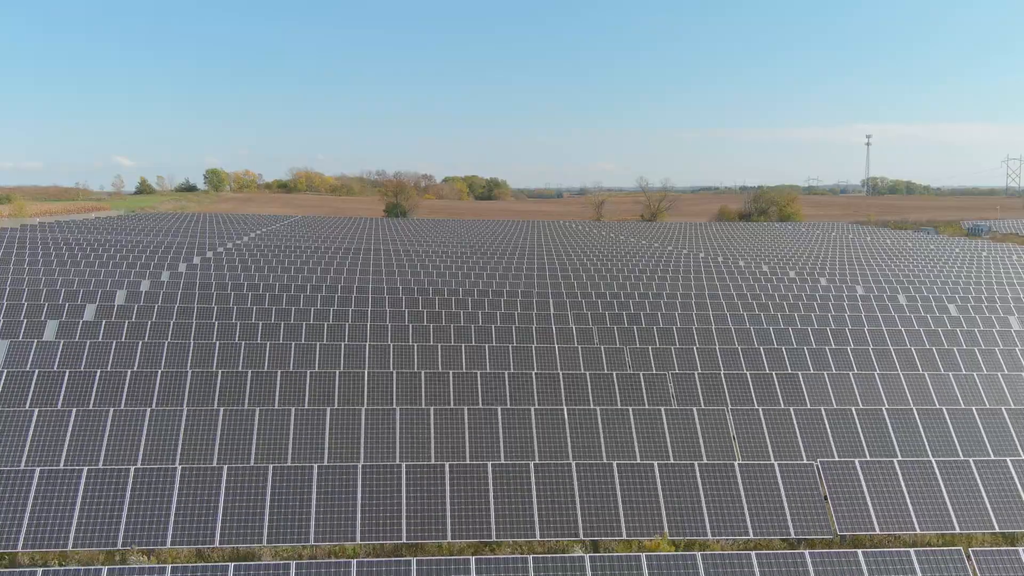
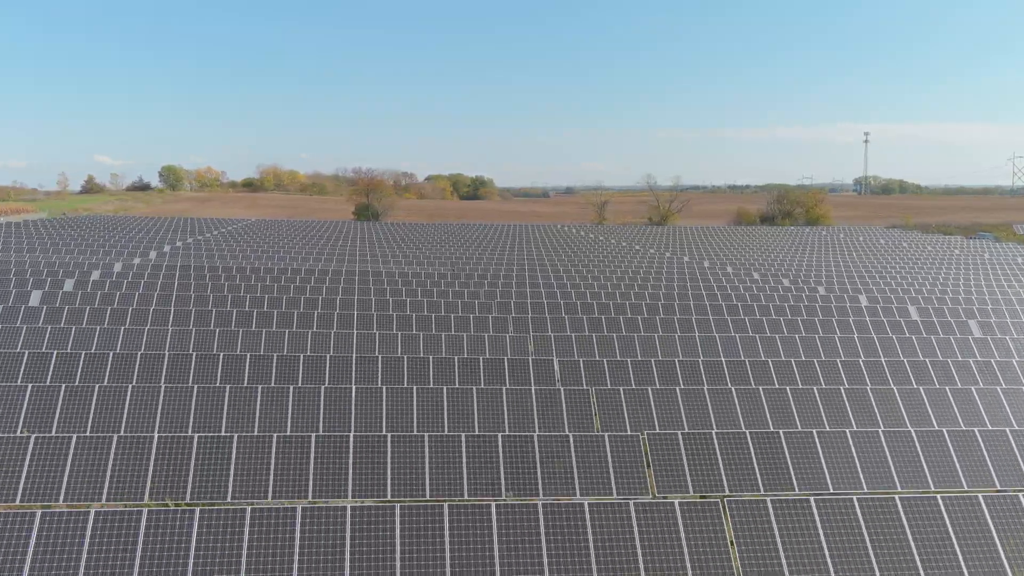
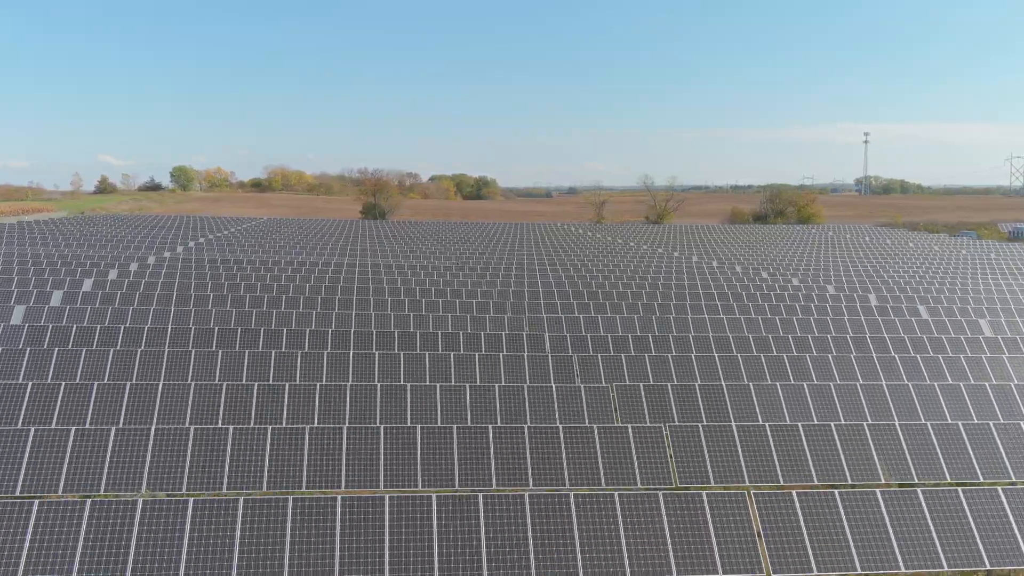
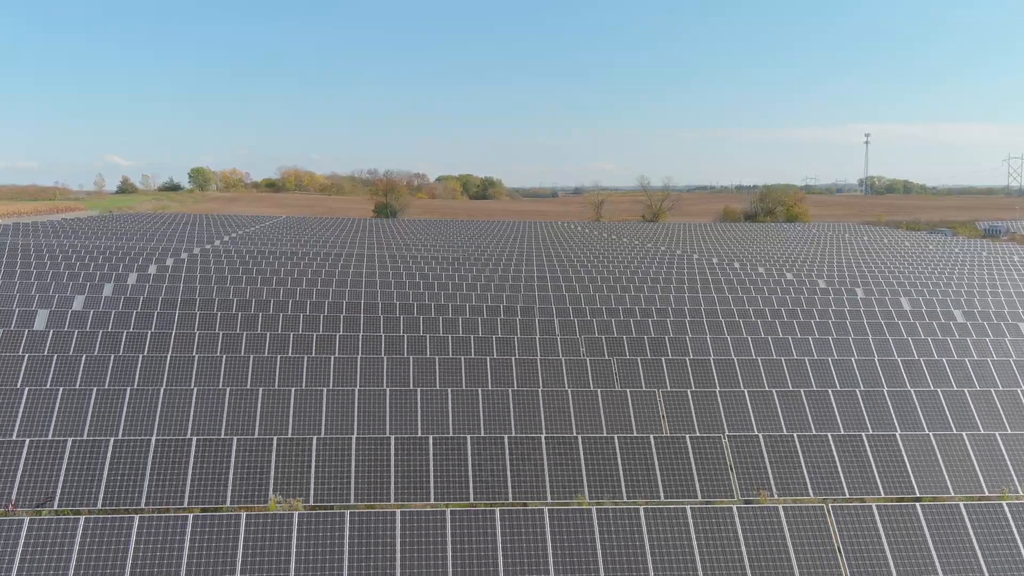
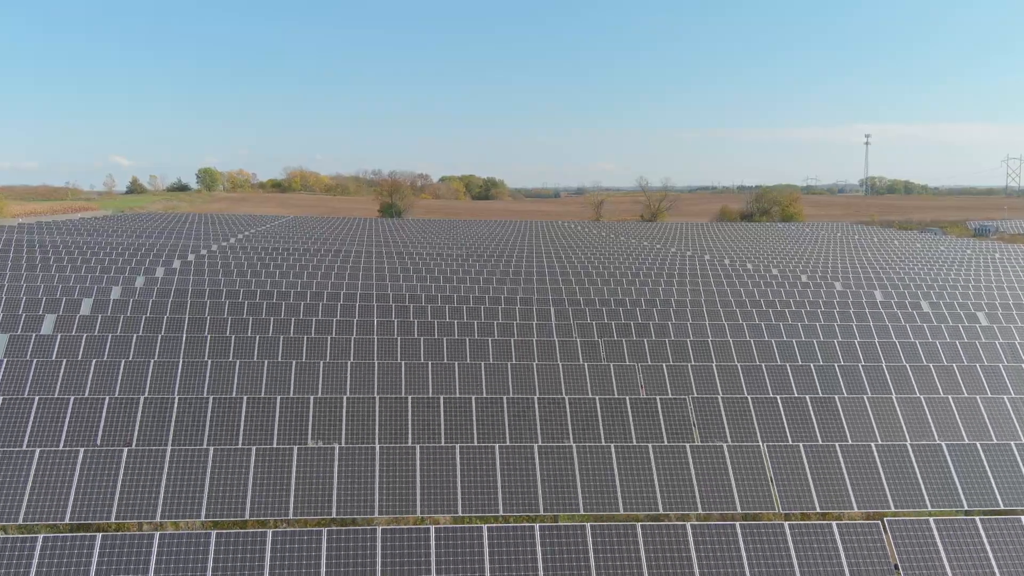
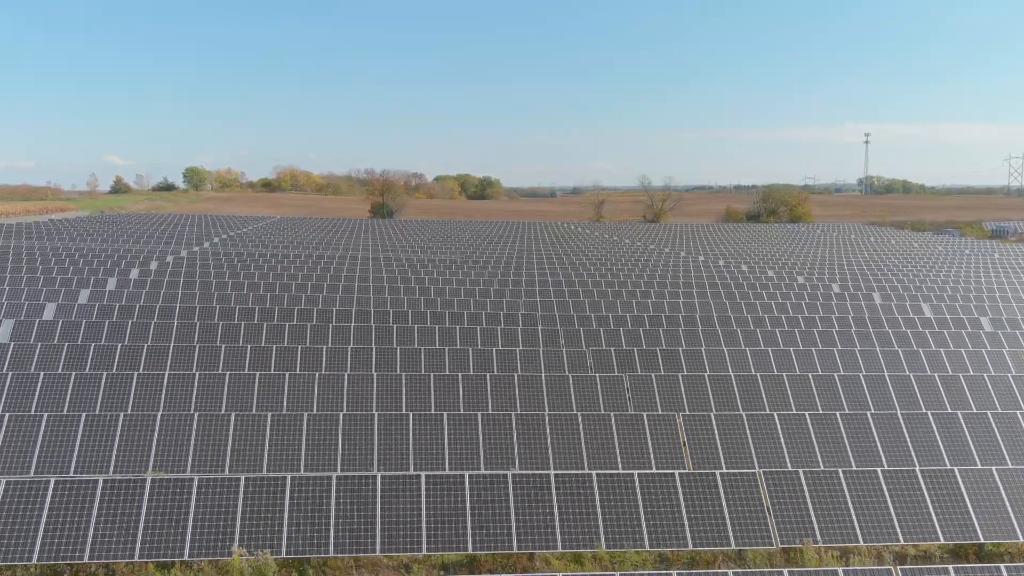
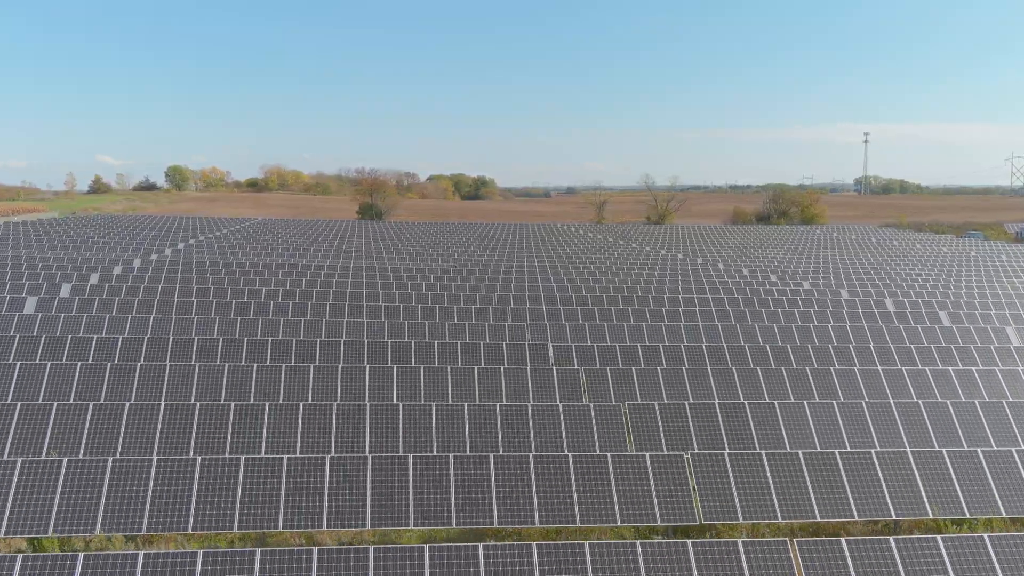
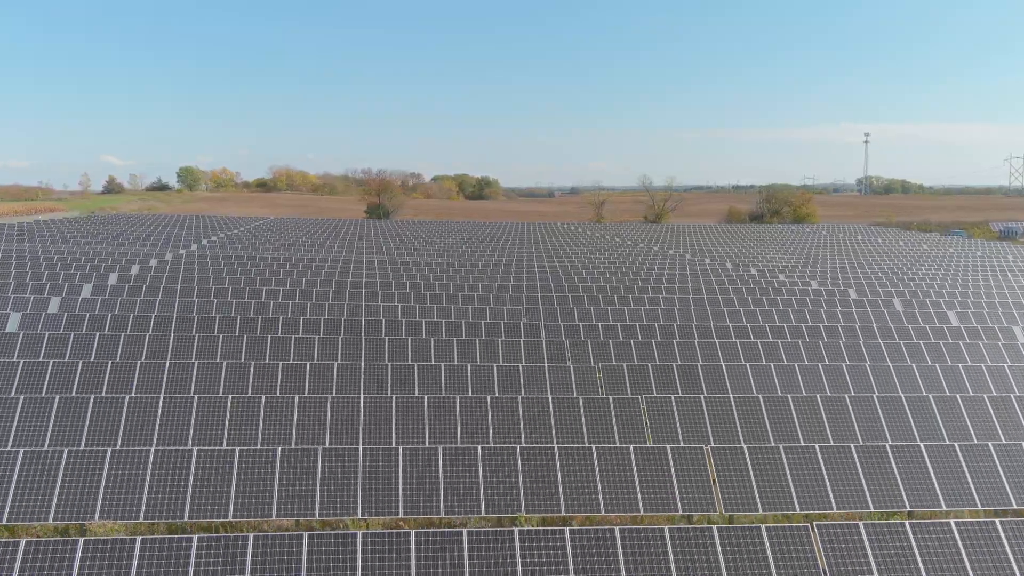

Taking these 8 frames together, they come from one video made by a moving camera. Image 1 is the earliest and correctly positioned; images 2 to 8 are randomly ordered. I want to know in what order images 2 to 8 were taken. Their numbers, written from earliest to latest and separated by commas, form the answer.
5, 4, 6, 8, 3, 7, 2
